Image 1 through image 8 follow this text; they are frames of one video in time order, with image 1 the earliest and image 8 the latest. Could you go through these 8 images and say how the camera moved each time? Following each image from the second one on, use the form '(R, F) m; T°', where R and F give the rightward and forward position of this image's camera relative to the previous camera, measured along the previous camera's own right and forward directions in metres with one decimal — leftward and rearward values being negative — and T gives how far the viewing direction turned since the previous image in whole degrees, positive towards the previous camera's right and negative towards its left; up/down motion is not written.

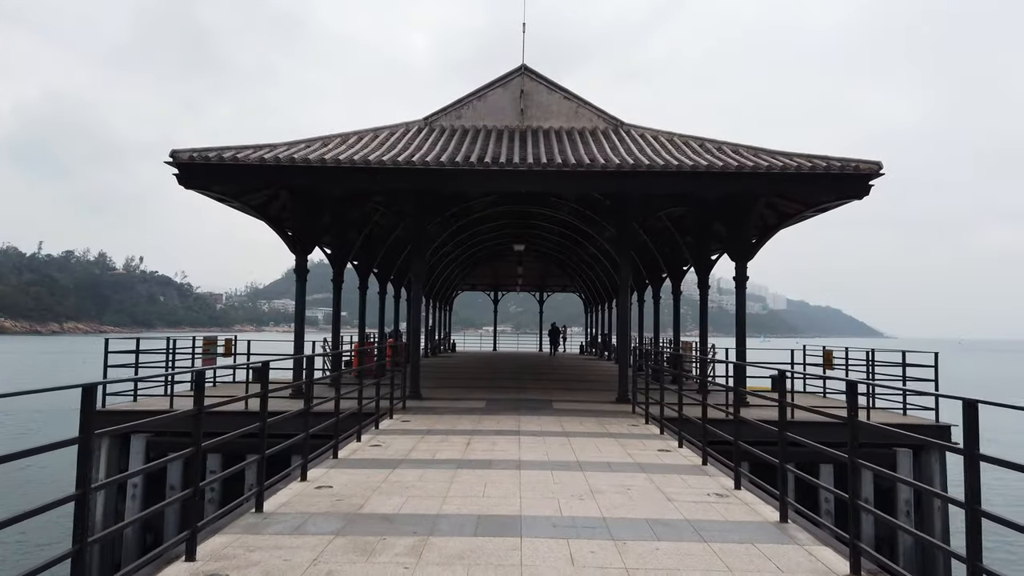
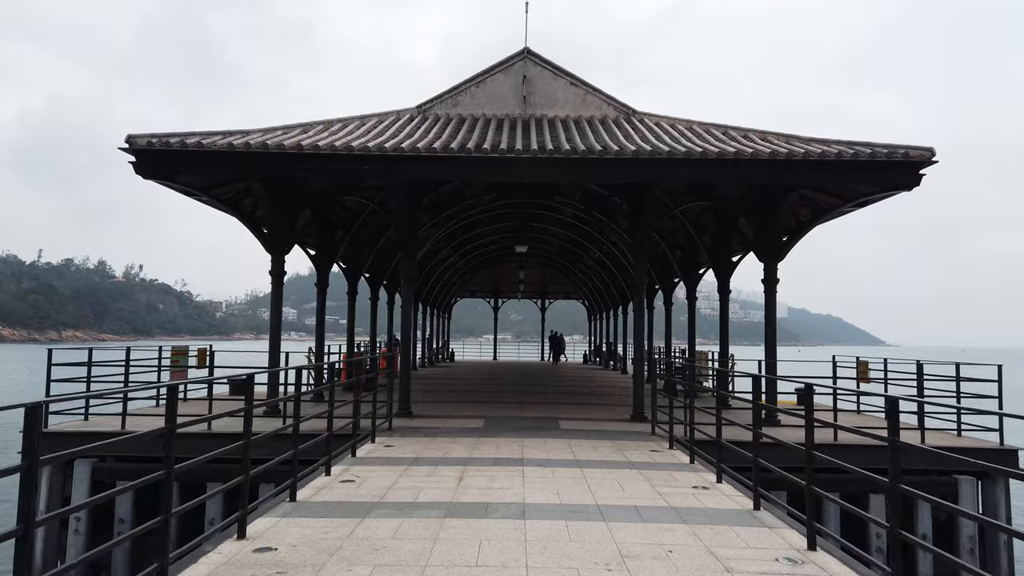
(0.0, +1.6) m; 0°
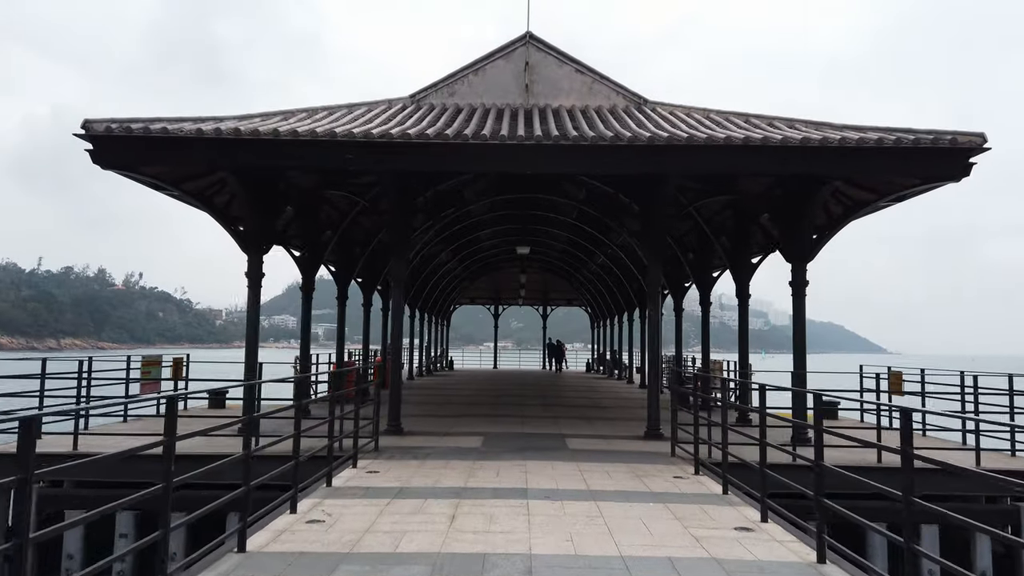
(0.0, +1.2) m; 0°
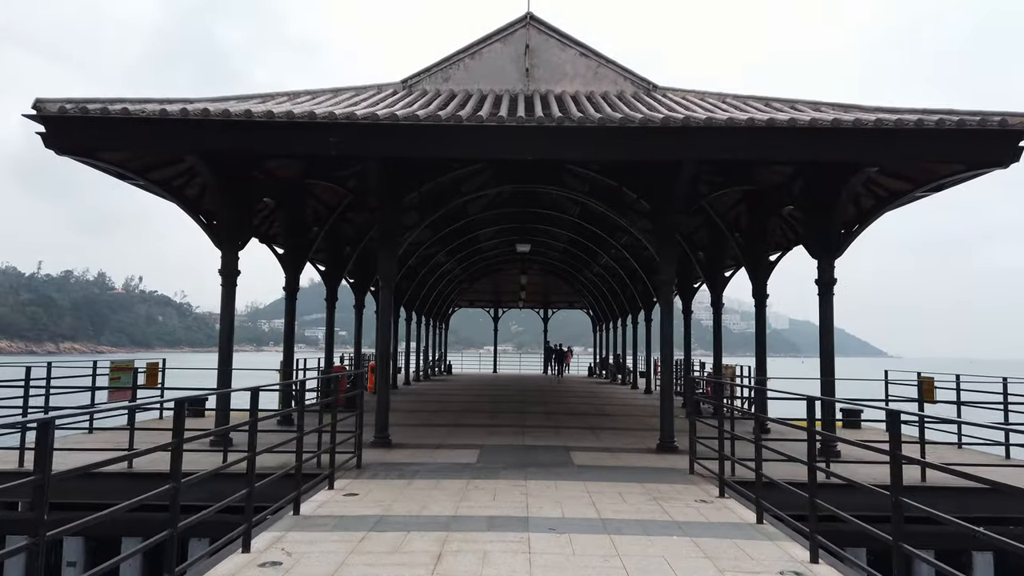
(0.0, +1.0) m; 0°
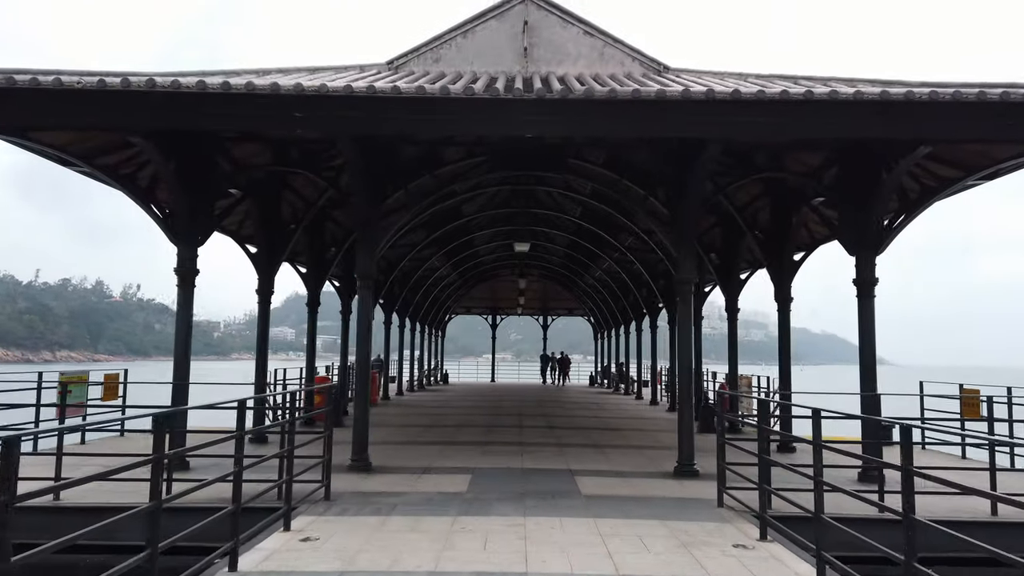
(0.0, +1.3) m; 0°
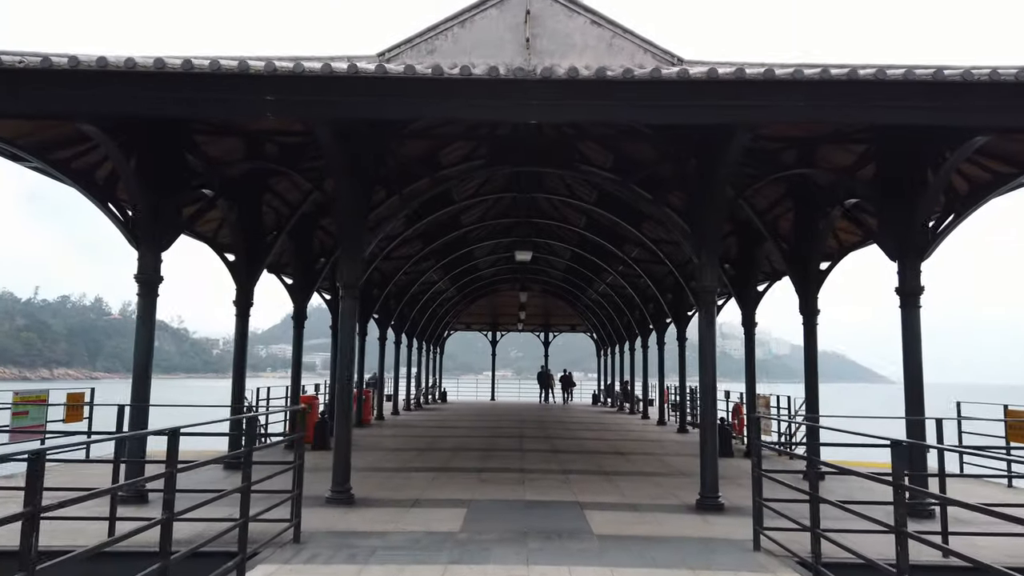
(0.0, +1.0) m; 0°
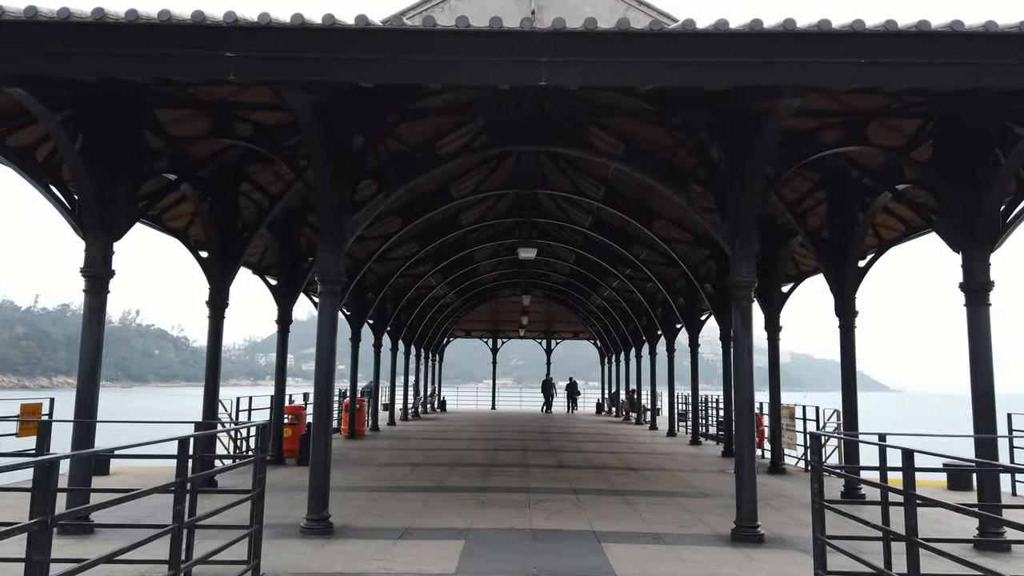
(0.0, +1.1) m; 0°
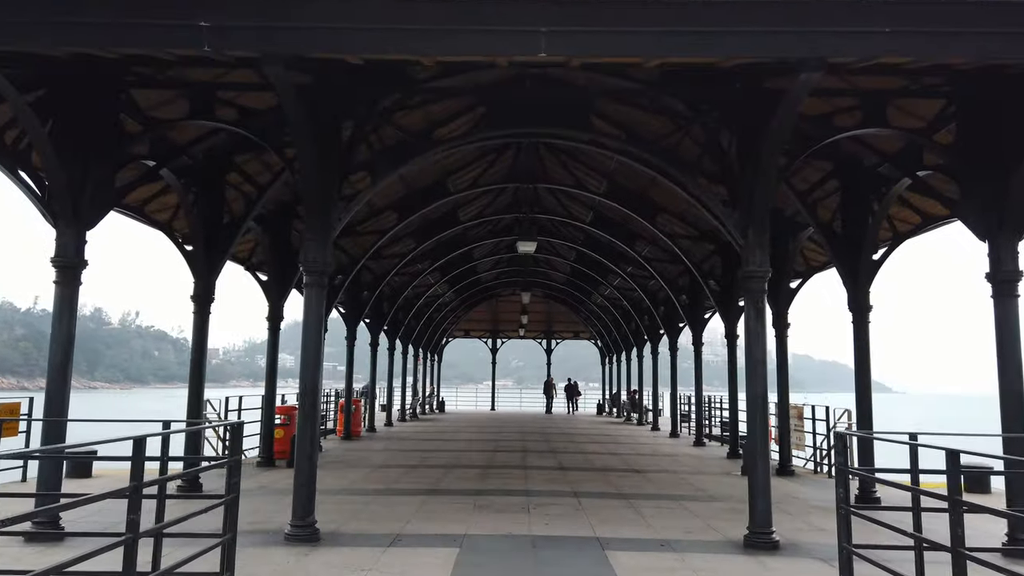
(0.0, +0.4) m; 0°
